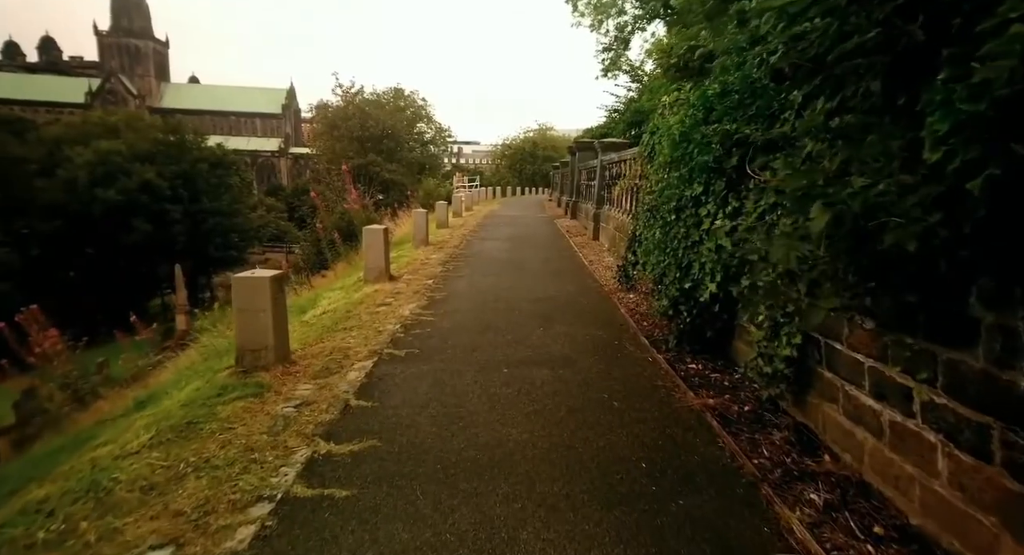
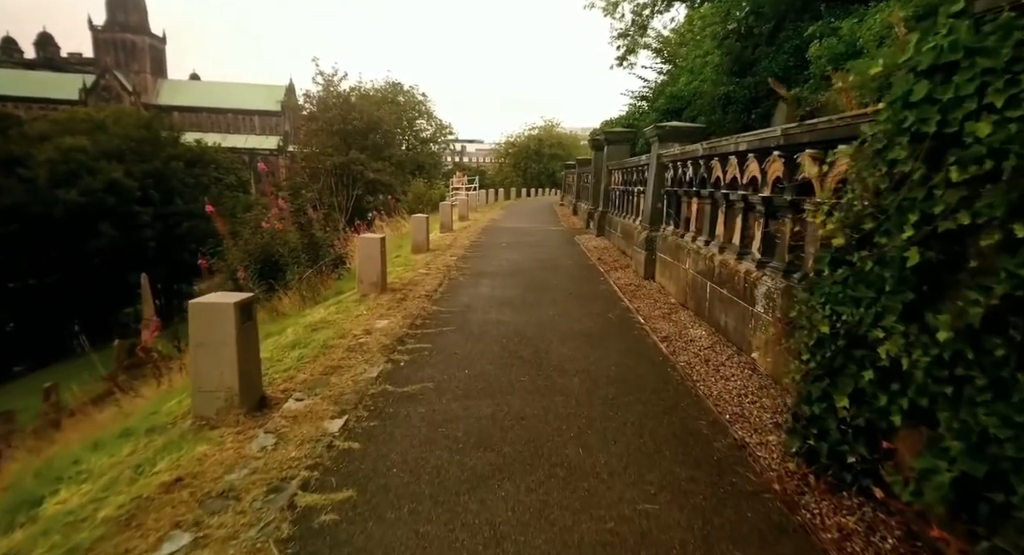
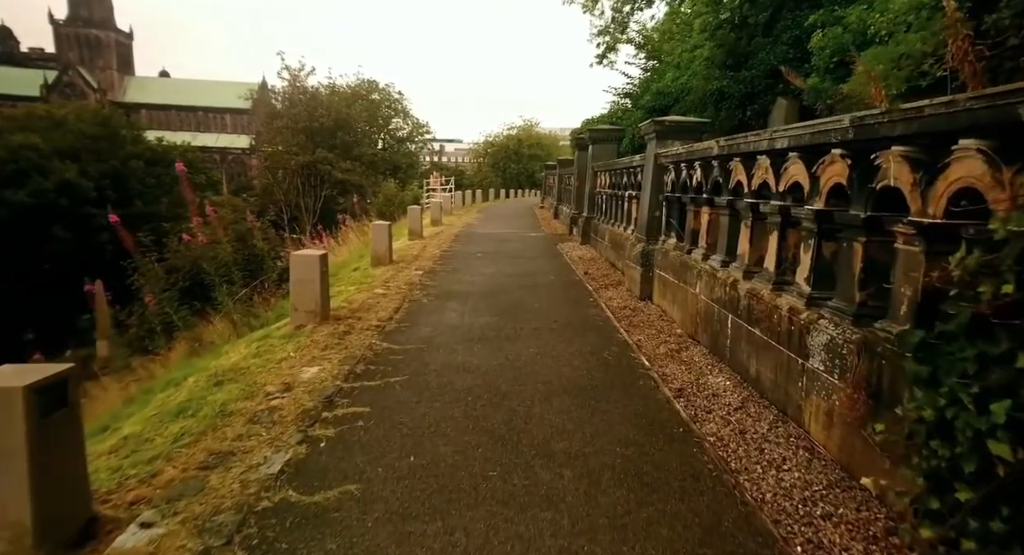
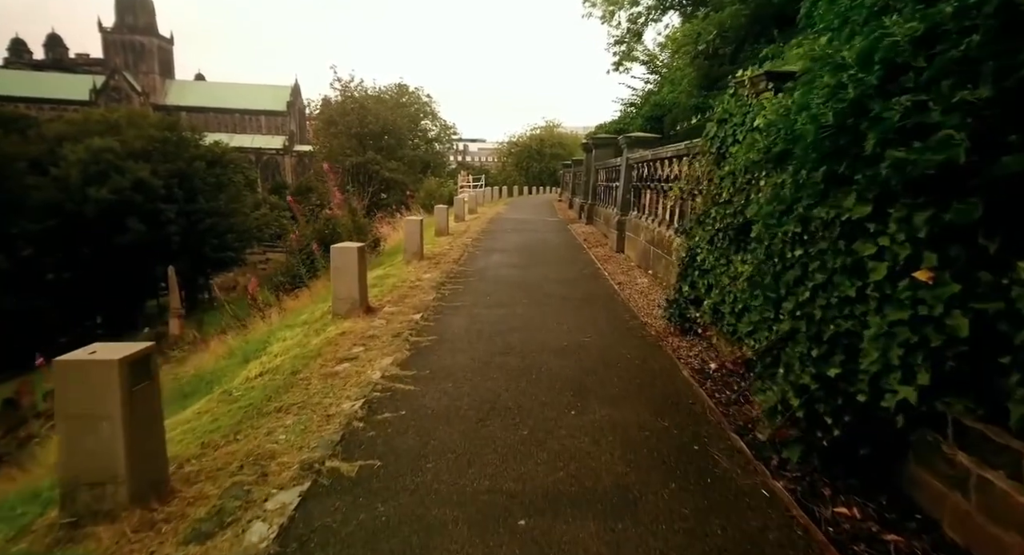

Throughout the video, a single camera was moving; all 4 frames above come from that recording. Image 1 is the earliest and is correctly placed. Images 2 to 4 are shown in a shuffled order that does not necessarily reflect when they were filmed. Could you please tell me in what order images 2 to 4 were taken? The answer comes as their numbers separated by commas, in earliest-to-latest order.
4, 2, 3
